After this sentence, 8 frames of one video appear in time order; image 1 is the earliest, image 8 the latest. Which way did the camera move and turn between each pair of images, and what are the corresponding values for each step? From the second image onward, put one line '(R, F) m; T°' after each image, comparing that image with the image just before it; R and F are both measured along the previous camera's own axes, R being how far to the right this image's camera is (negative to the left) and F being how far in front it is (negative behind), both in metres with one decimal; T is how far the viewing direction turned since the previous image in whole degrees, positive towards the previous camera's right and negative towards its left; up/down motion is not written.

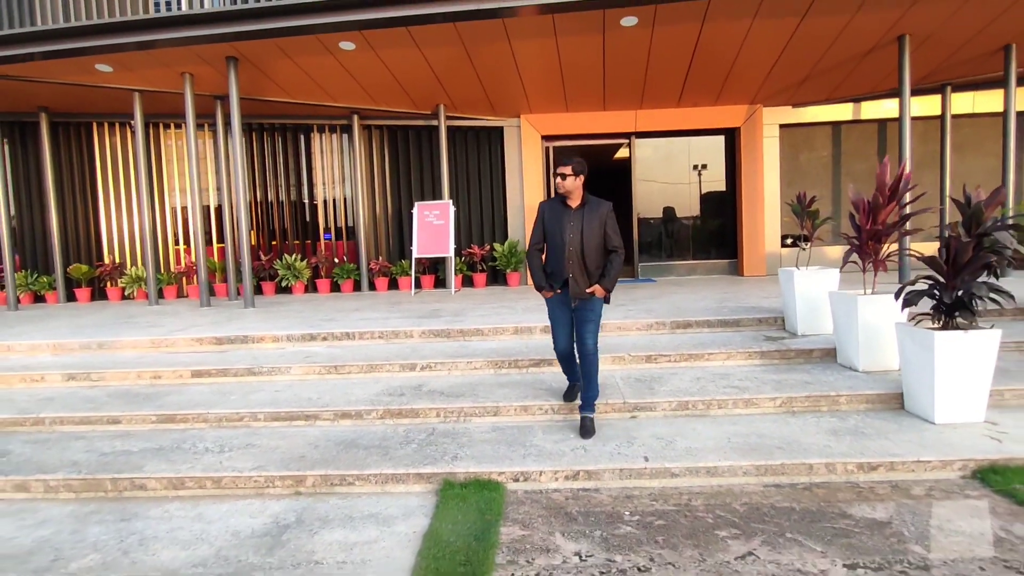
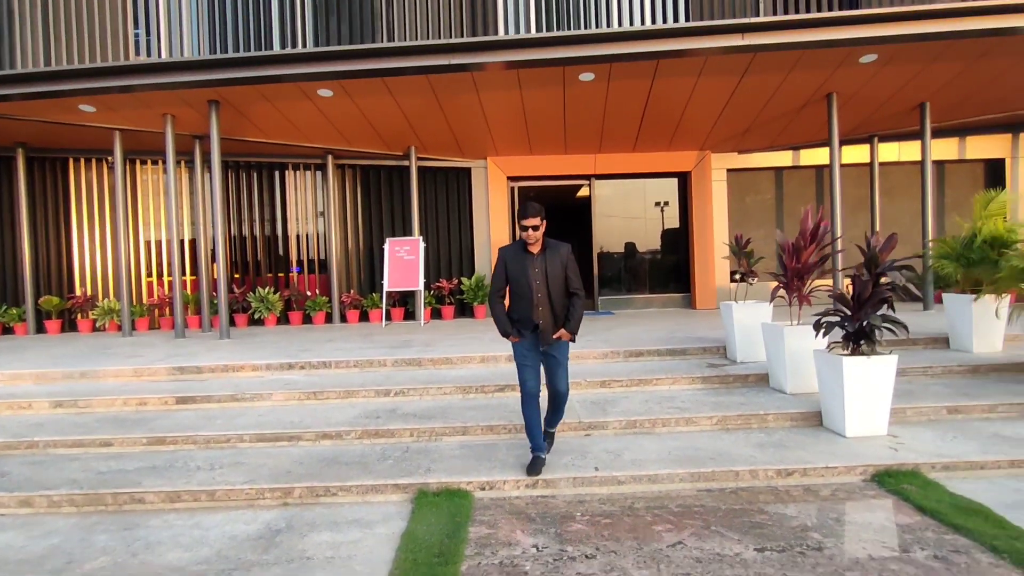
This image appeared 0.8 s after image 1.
(0.0, -0.5) m; +3°
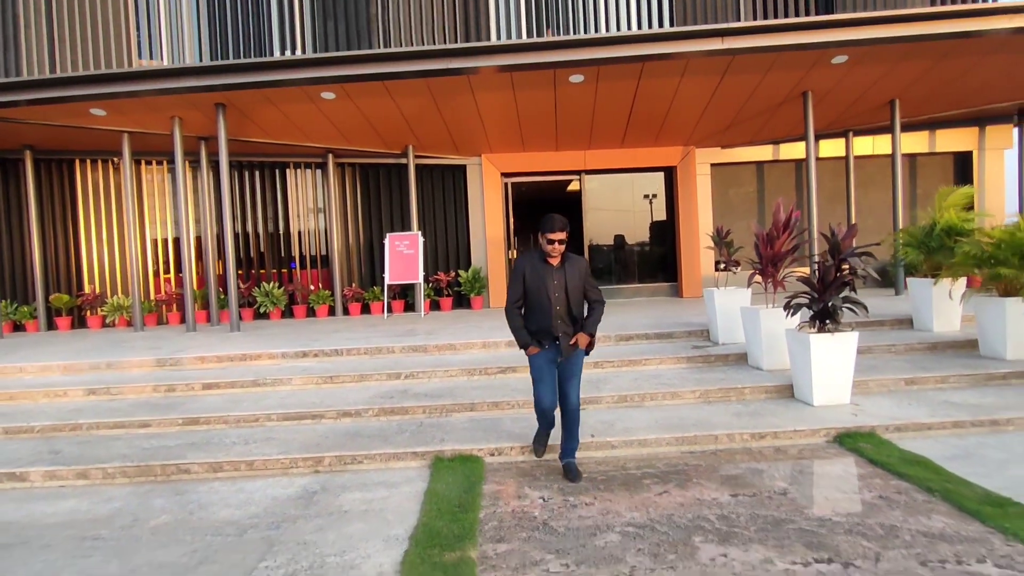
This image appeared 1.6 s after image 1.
(-0.1, -0.5) m; +1°
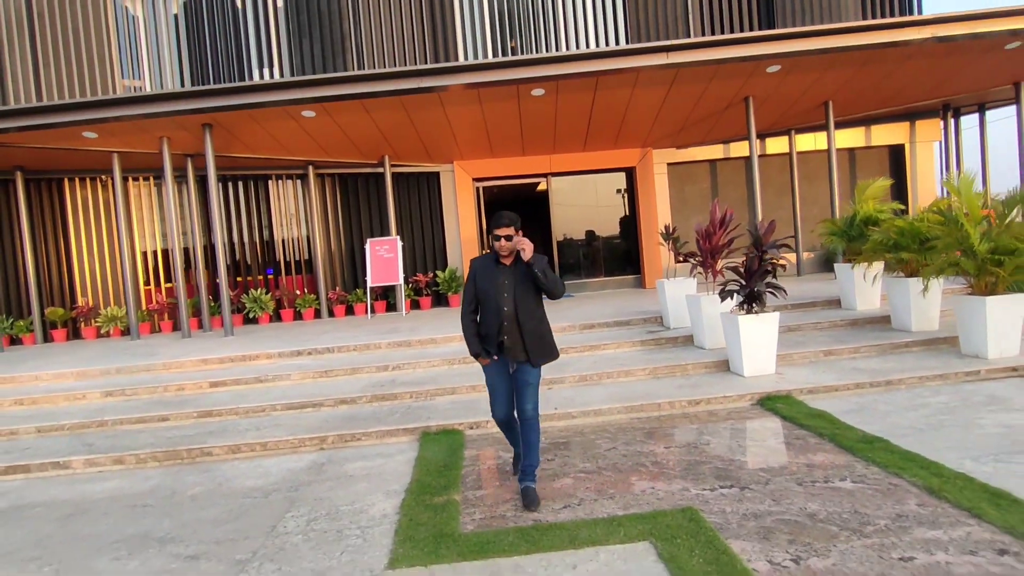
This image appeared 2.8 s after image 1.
(+0.1, -0.8) m; +2°
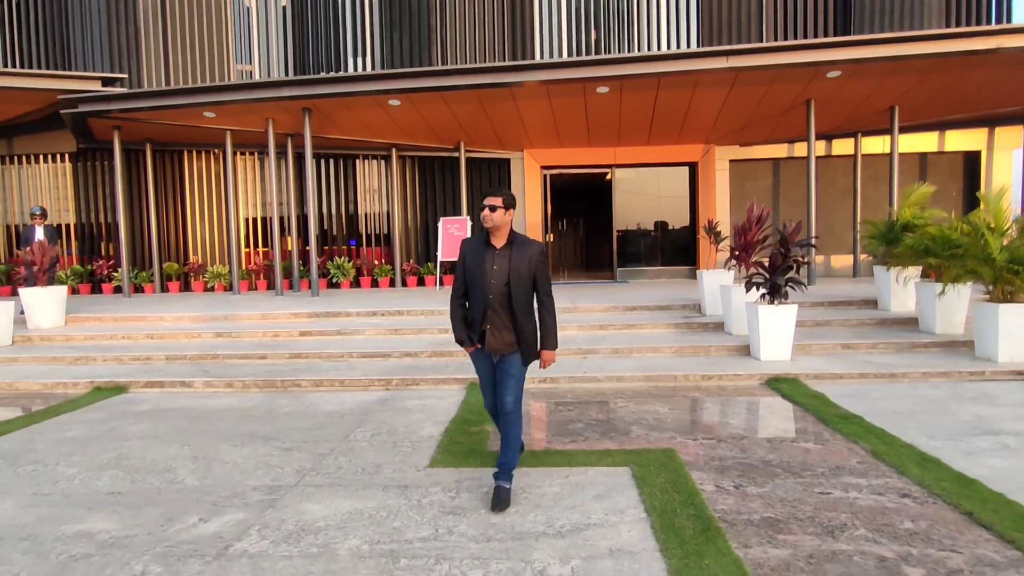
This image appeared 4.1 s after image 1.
(+0.3, -0.8) m; -7°
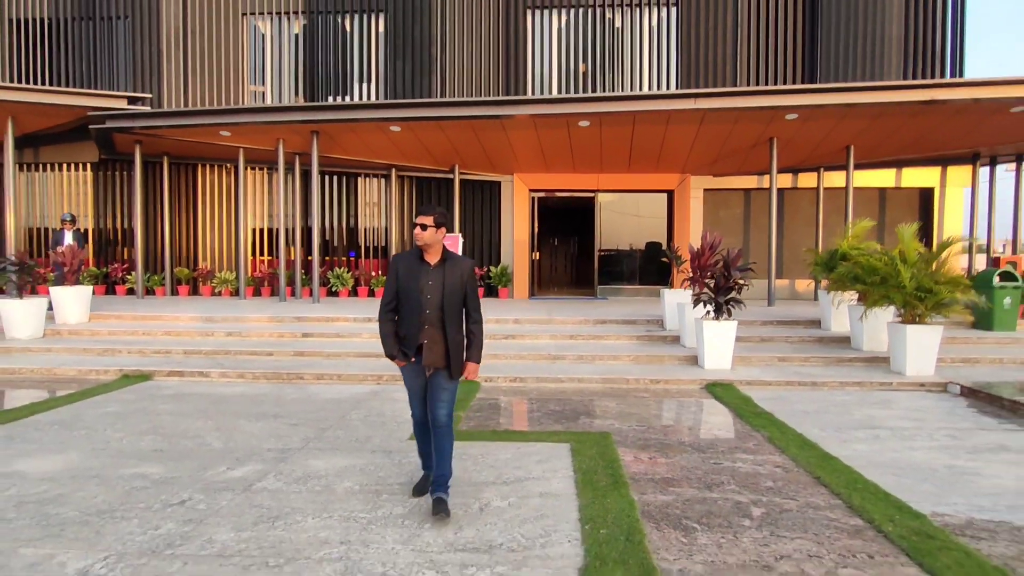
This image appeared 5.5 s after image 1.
(+0.2, -0.9) m; 0°
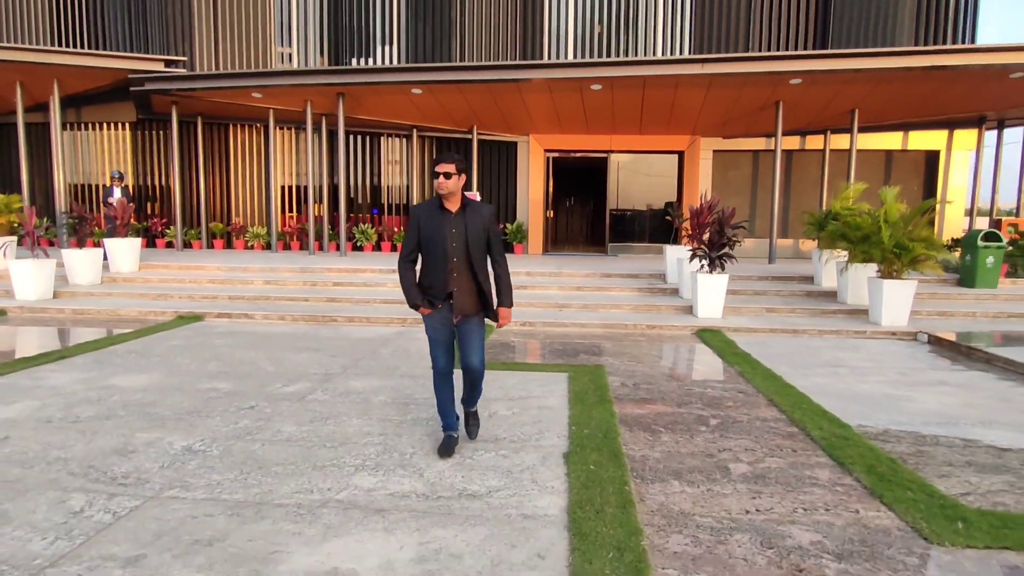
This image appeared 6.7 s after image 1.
(+0.1, -0.7) m; -2°
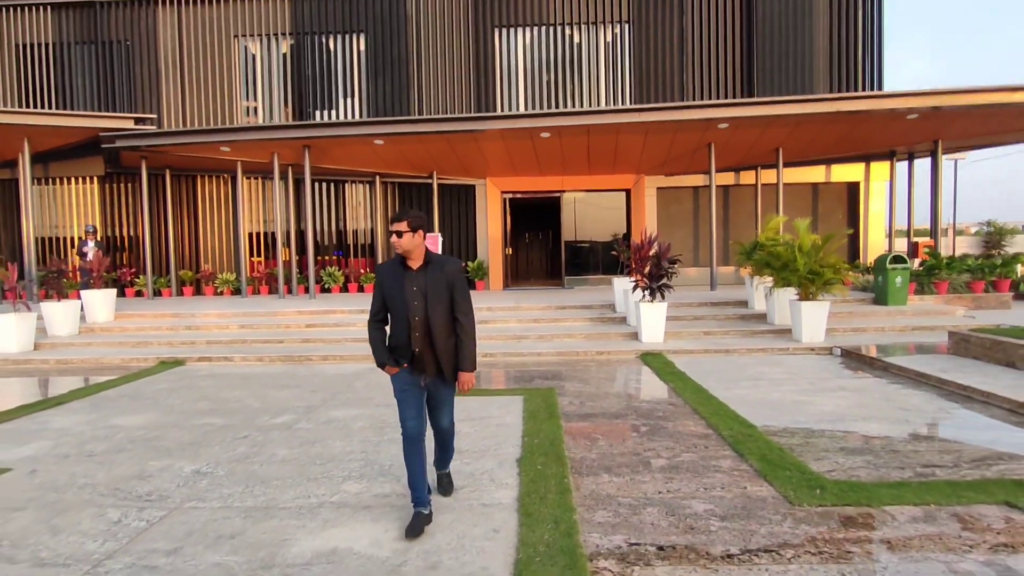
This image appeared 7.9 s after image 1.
(+0.1, -0.8) m; +3°
